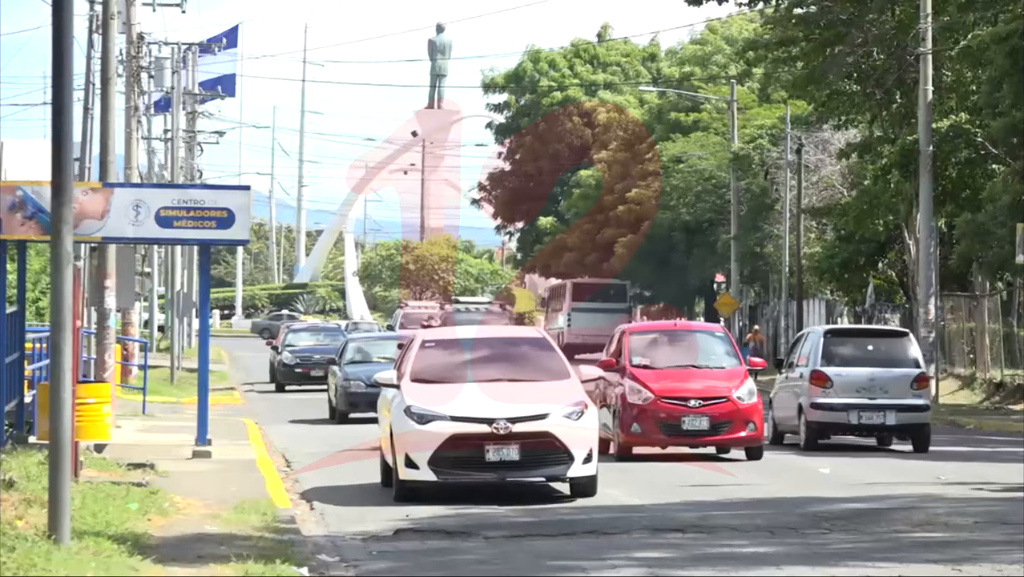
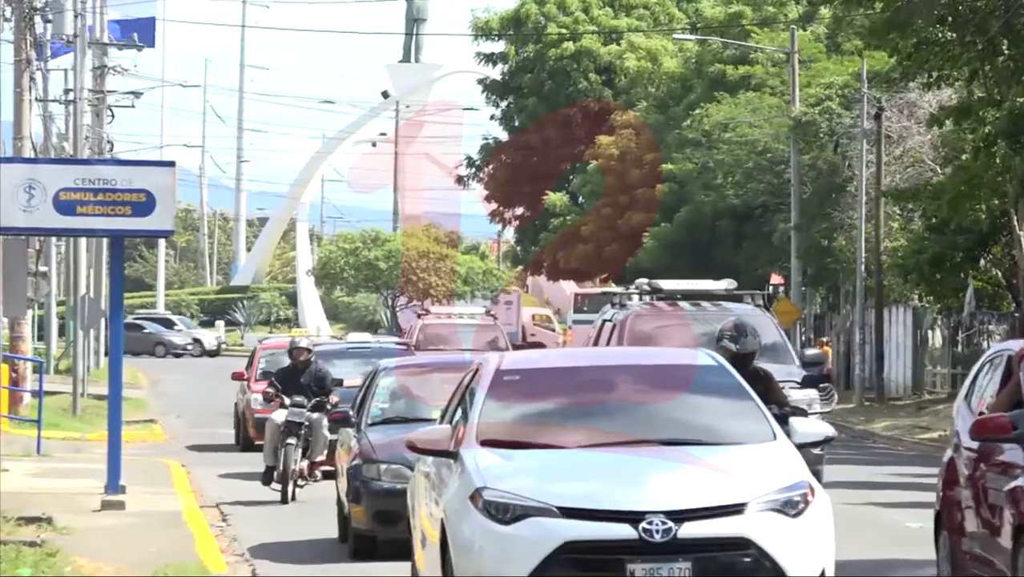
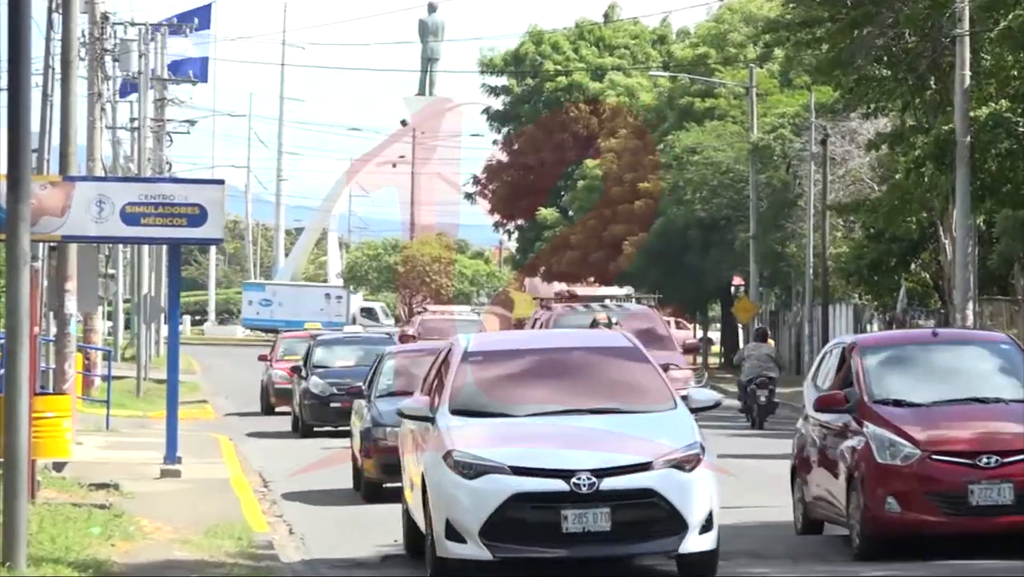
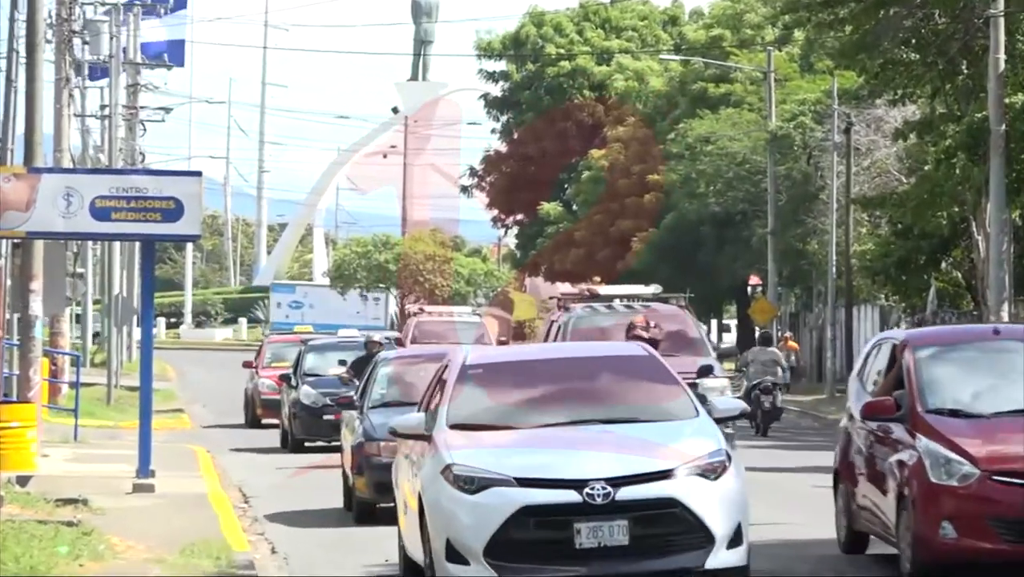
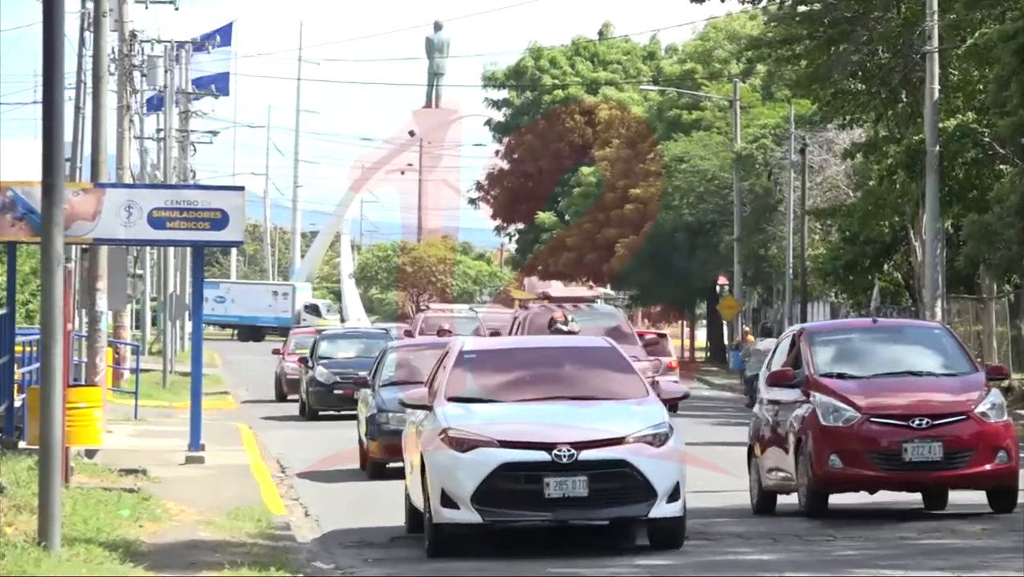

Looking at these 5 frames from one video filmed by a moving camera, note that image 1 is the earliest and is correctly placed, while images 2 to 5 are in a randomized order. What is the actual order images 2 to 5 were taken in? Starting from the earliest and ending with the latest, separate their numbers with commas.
5, 3, 4, 2
